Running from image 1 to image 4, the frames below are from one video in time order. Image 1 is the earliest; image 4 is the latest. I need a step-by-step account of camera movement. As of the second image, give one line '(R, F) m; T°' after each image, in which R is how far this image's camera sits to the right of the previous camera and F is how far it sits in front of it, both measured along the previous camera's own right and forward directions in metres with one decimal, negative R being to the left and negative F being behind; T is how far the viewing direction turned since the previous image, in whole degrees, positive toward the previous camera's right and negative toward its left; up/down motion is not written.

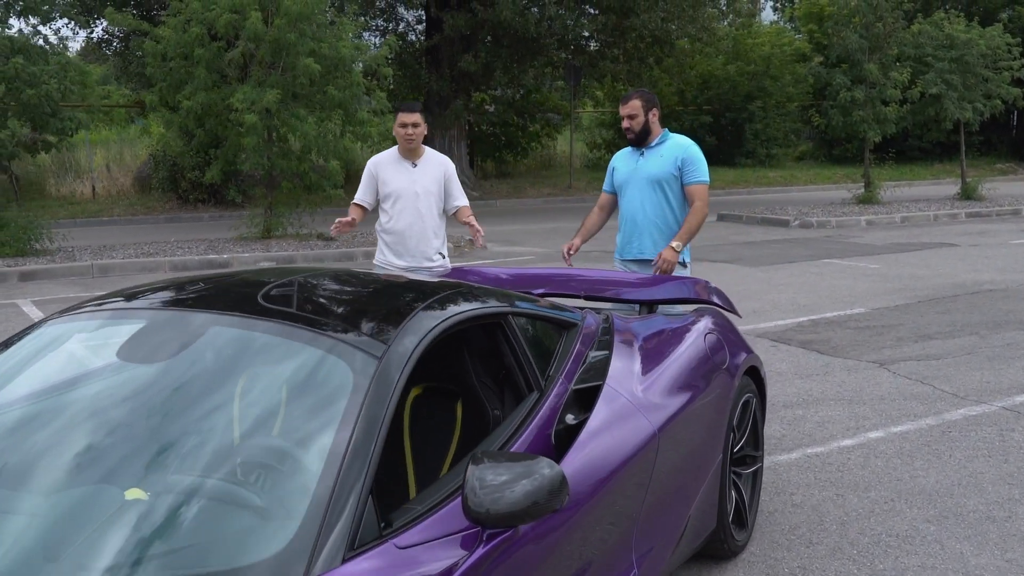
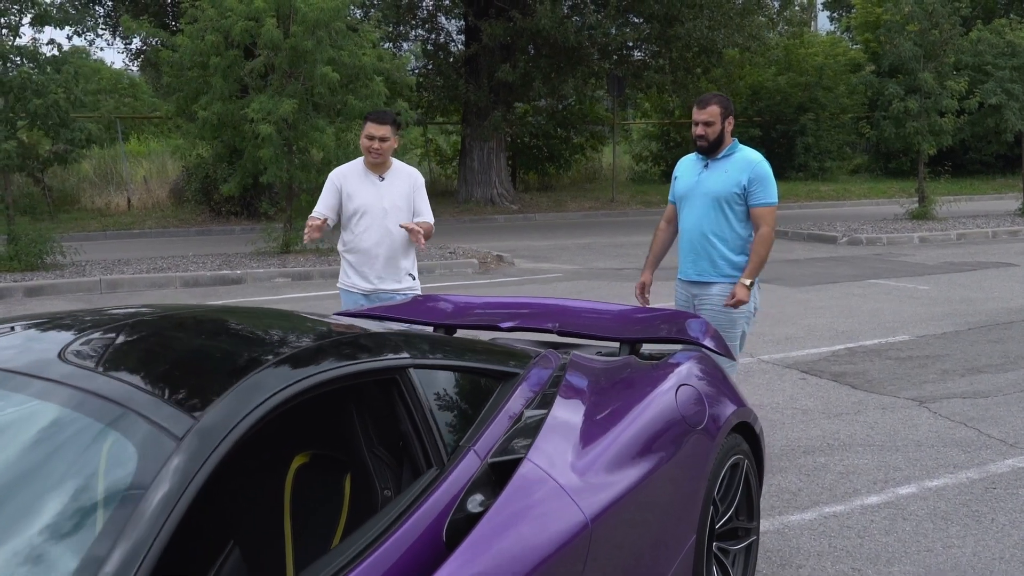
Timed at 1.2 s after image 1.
(+0.3, +0.6) m; -3°
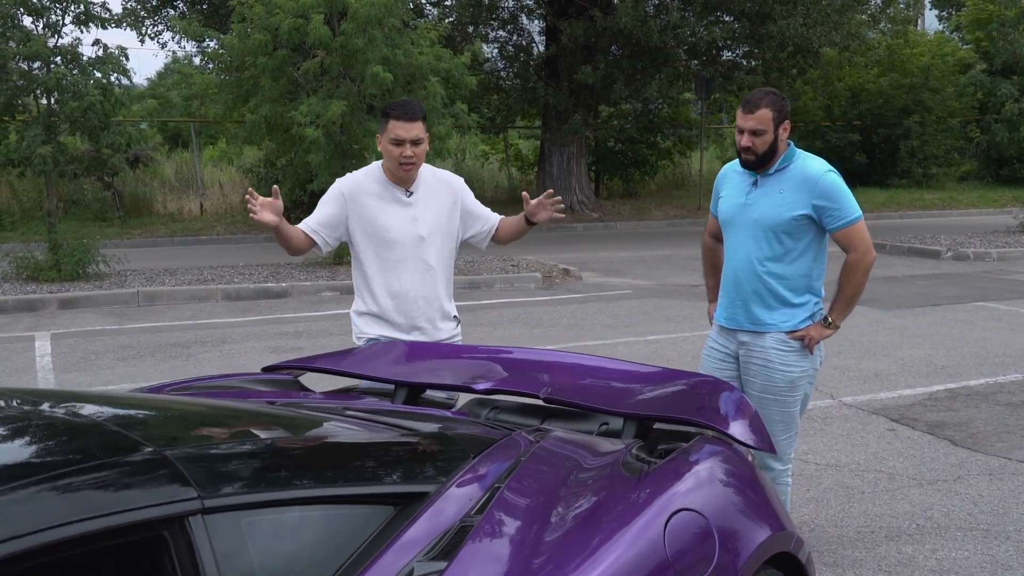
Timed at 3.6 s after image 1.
(+0.3, +0.9) m; -5°
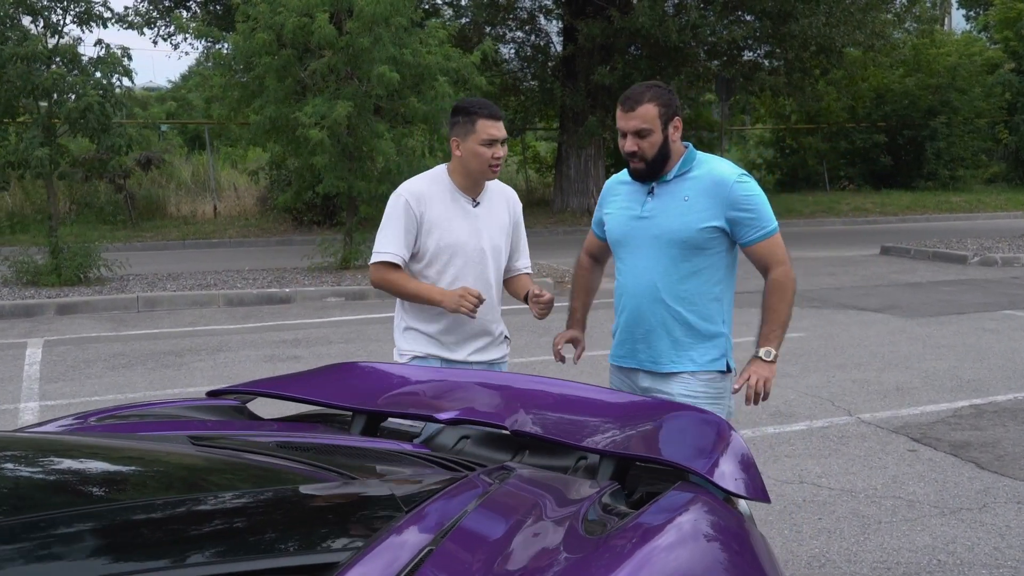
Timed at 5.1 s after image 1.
(+0.1, +0.3) m; -1°
